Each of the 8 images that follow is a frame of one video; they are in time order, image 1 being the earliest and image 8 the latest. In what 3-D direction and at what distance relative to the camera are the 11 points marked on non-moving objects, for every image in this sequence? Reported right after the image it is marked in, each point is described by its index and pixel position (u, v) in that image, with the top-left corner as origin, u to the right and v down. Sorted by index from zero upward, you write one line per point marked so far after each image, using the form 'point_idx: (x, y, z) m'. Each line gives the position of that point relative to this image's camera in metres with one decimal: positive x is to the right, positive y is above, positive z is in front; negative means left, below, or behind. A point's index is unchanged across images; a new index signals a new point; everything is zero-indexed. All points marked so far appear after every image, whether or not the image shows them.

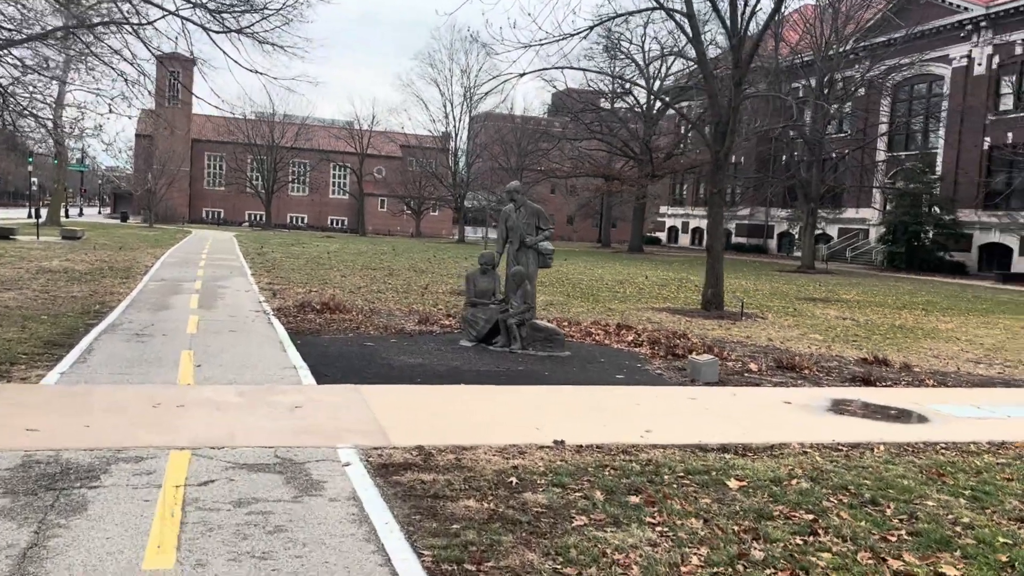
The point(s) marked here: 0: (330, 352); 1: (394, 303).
0: (-2.1, -0.8, +10.6) m
1: (-2.2, -0.3, +16.8) m
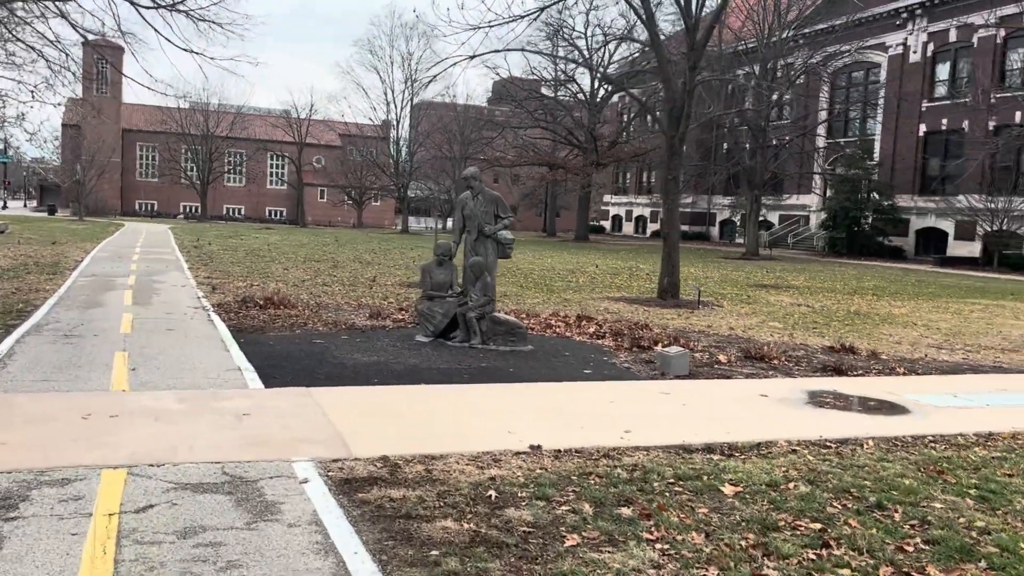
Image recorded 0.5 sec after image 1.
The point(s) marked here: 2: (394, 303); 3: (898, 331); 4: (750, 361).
0: (-2.6, -0.7, +9.9) m
1: (-3.0, -0.2, +16.1) m
2: (-1.9, -0.3, +14.9) m
3: (+6.1, -0.7, +14.4) m
4: (+2.7, -0.8, +10.3) m
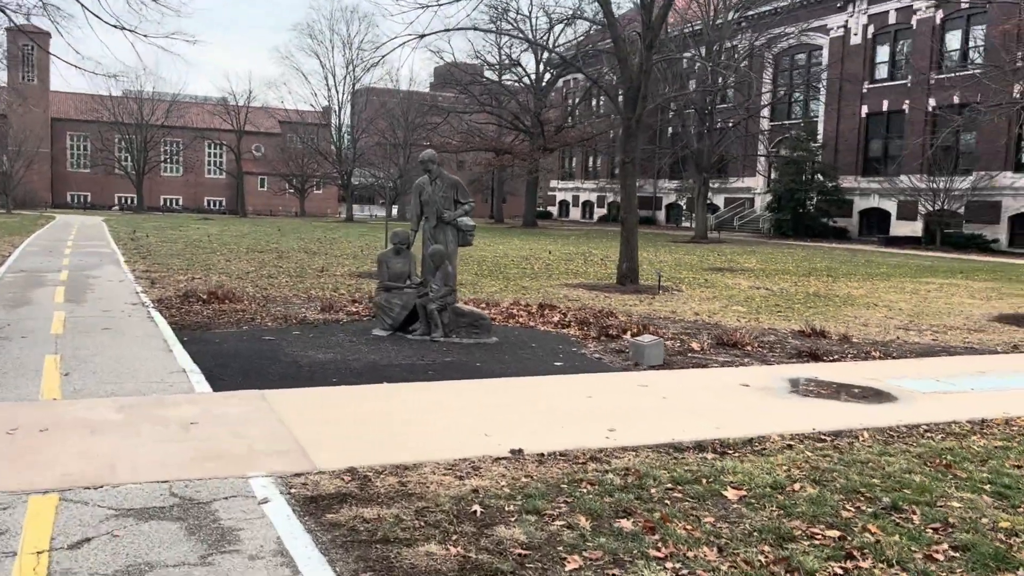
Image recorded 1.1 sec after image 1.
0: (-2.9, -0.6, +9.3) m
1: (-3.8, 0.0, +15.4) m
2: (-2.6, -0.1, +14.3) m
3: (+5.5, -0.4, +14.2) m
4: (+2.3, -0.7, +9.9) m
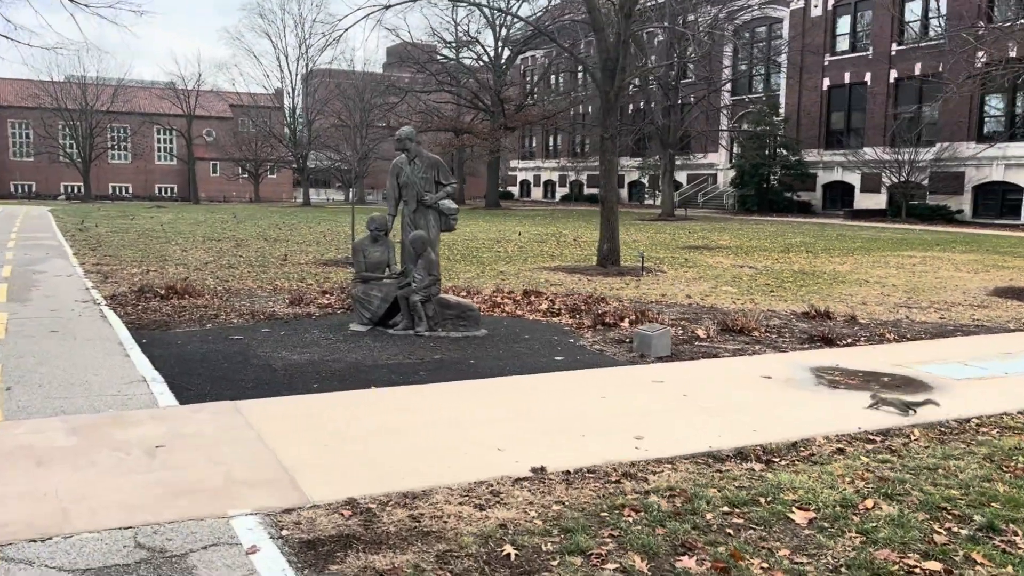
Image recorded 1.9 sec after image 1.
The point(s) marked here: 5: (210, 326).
0: (-3.0, -0.6, +8.4) m
1: (-4.1, +0.1, +14.4) m
2: (-2.9, 0.0, +13.4) m
3: (+5.2, -0.1, +13.7) m
4: (+2.2, -0.5, +9.3) m
5: (-3.3, -0.4, +10.1) m
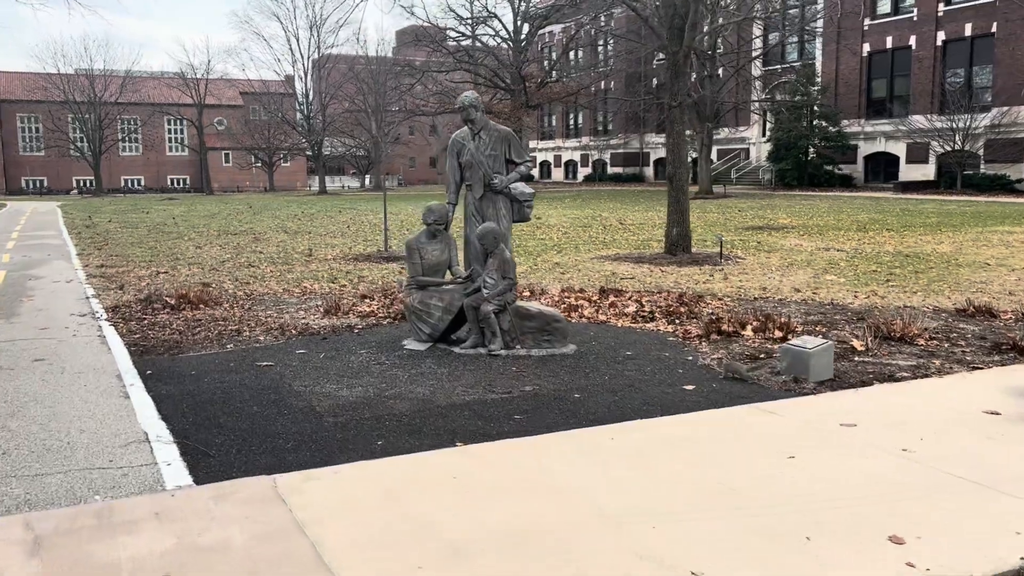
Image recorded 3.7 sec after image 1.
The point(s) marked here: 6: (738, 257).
0: (-2.2, -0.7, +6.4) m
1: (-3.3, +0.1, +12.5) m
2: (-2.0, 0.0, +11.4) m
3: (+6.0, +0.1, +11.6) m
4: (+3.0, -0.5, +7.3) m
5: (-2.5, -0.5, +8.2) m
6: (+3.6, +0.5, +14.4) m
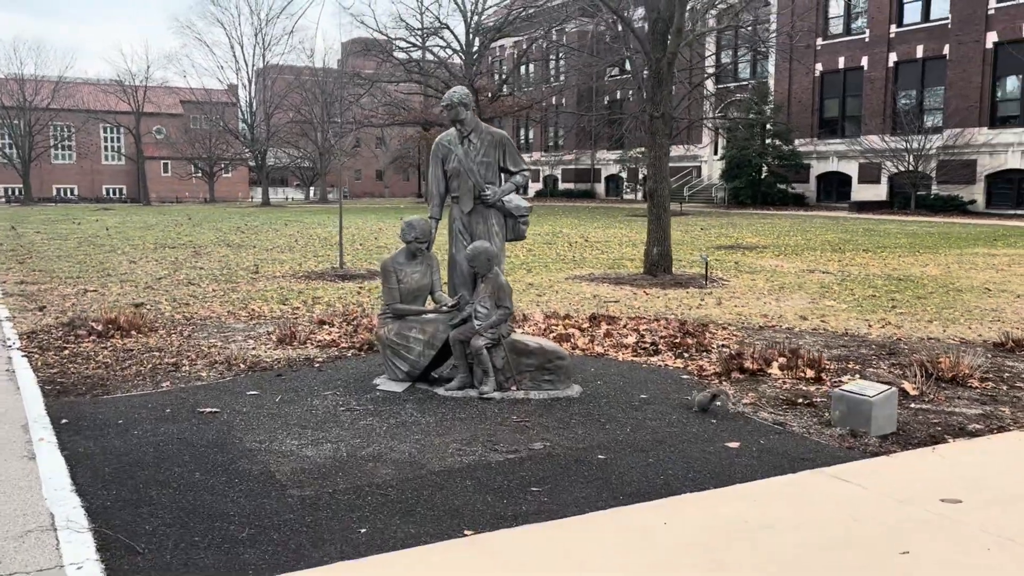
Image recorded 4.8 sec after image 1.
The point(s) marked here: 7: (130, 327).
0: (-2.1, -0.9, +5.1) m
1: (-3.6, -0.2, +11.1) m
2: (-2.3, -0.3, +10.2) m
3: (+5.7, -0.2, +10.8) m
4: (+3.0, -0.7, +6.3) m
5: (-2.6, -0.7, +6.9) m
6: (+3.1, +0.1, +13.5) m
7: (-3.8, -0.4, +9.0) m
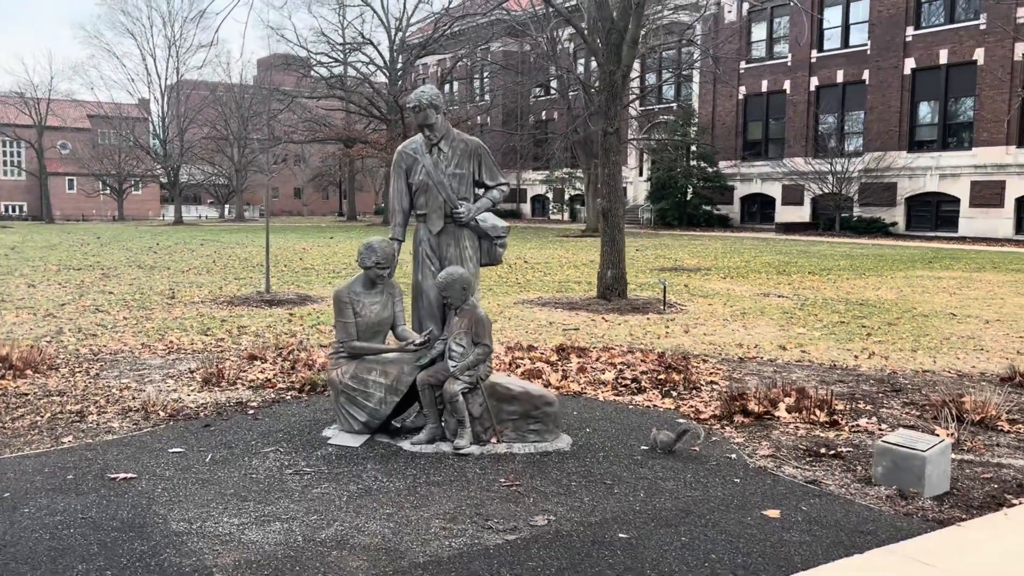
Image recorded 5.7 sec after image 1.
0: (-2.2, -1.1, +4.0) m
1: (-4.1, -0.5, +9.8) m
2: (-2.7, -0.6, +9.0) m
3: (+5.2, -0.5, +10.4) m
4: (+2.9, -0.9, +5.6) m
5: (-2.8, -1.0, +5.7) m
6: (+2.3, -0.2, +12.8) m
7: (-4.1, -0.7, +7.7) m
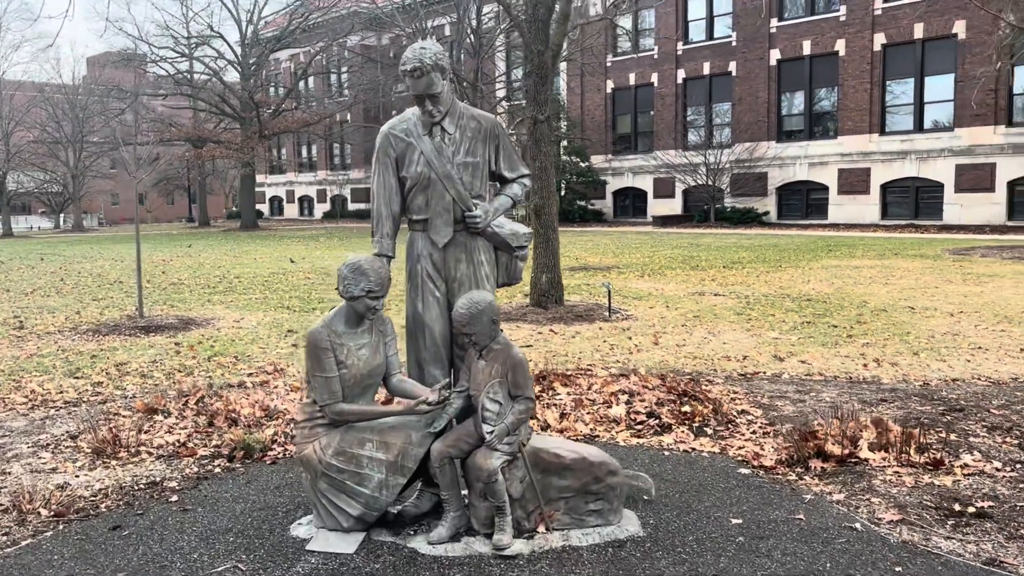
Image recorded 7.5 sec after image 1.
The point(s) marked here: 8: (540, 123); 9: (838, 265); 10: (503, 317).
0: (-1.7, -1.3, +2.2) m
1: (-4.5, -0.8, +7.7) m
2: (-3.0, -0.8, +7.1) m
3: (+4.6, -0.4, +9.7) m
4: (+3.0, -0.9, +4.6) m
5: (-2.5, -1.2, +3.8) m
6: (+1.4, -0.3, +11.6) m
7: (-4.2, -1.0, +5.6) m
8: (+0.3, +2.0, +11.2) m
9: (+6.3, +0.4, +17.1) m
10: (-0.1, -0.3, +11.0) m
